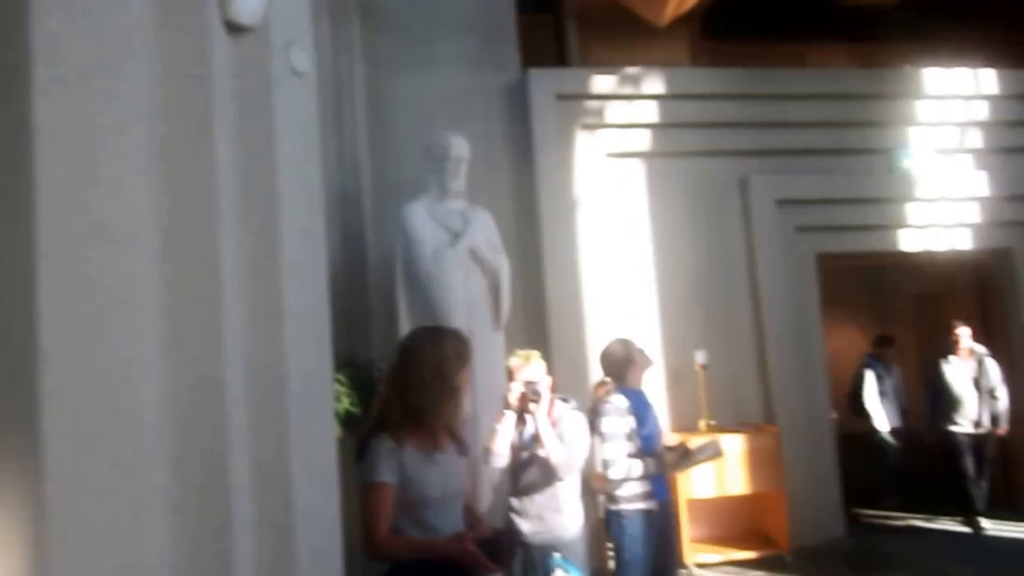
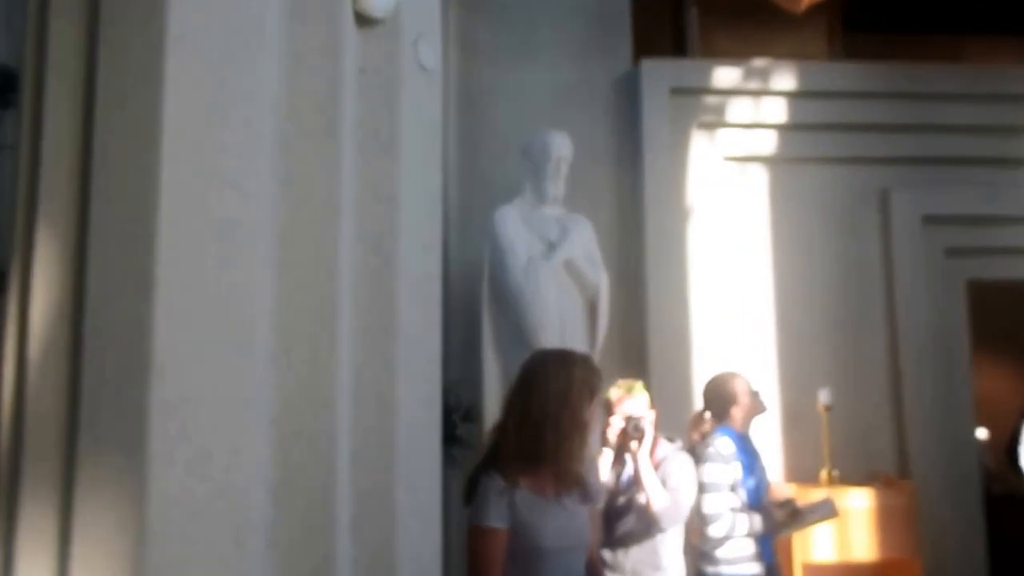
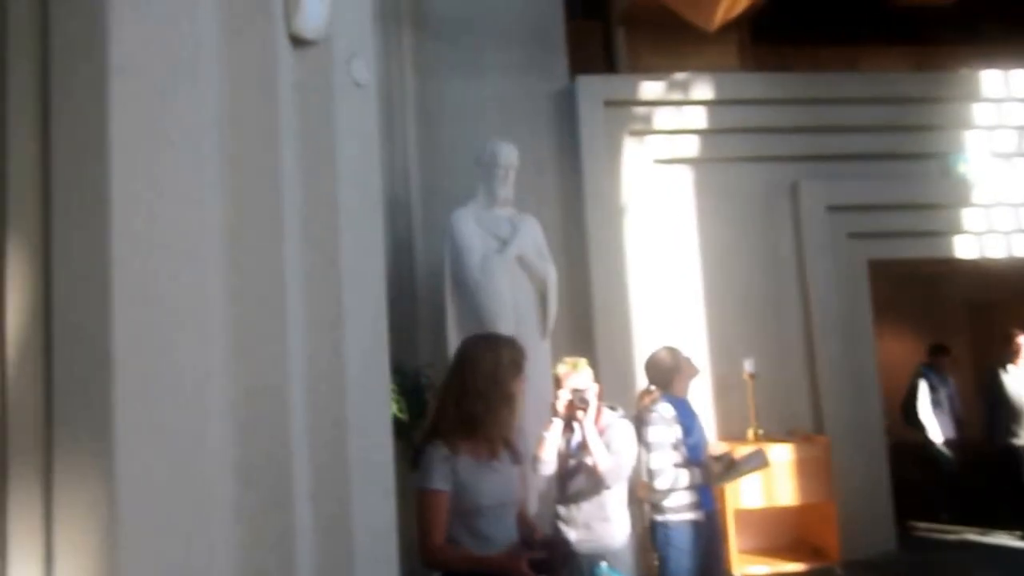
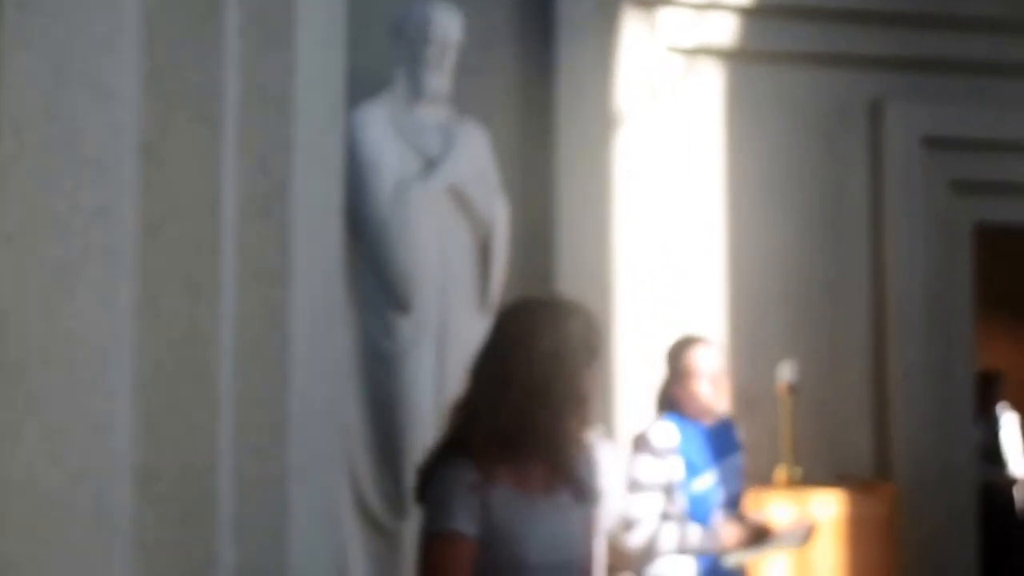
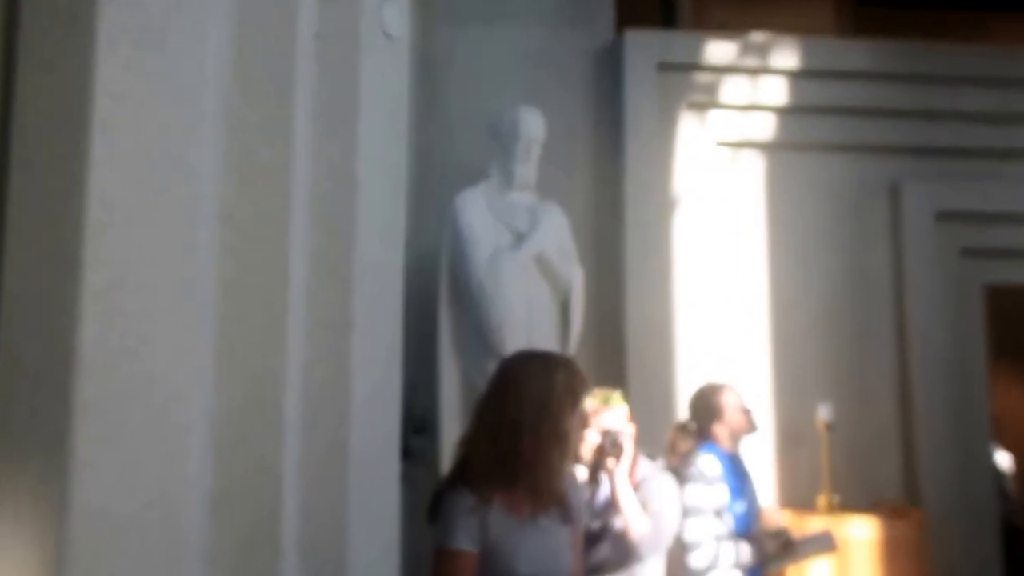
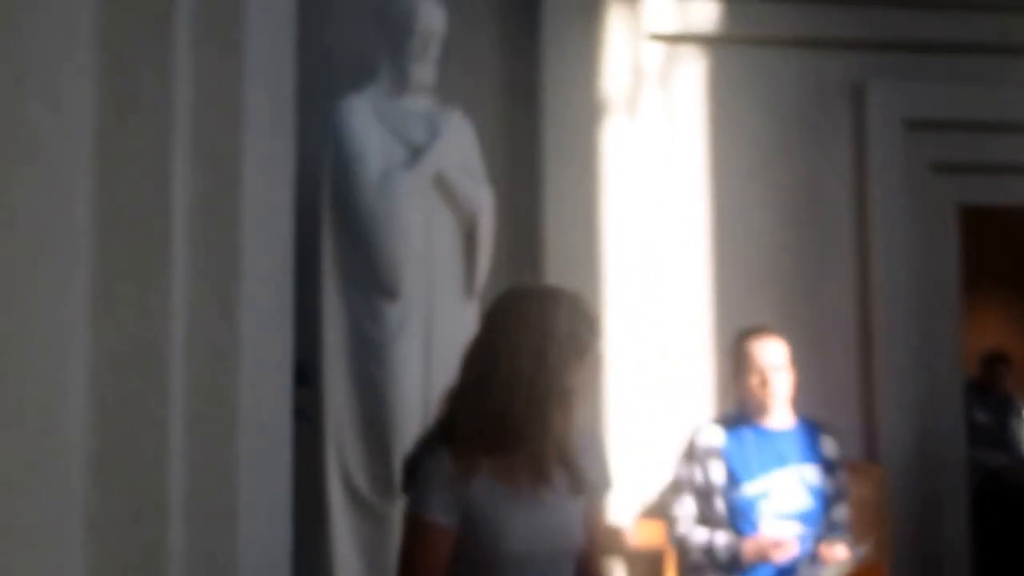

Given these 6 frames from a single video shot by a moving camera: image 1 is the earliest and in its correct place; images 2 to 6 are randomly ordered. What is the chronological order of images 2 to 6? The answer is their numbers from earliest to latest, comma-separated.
3, 2, 5, 4, 6
